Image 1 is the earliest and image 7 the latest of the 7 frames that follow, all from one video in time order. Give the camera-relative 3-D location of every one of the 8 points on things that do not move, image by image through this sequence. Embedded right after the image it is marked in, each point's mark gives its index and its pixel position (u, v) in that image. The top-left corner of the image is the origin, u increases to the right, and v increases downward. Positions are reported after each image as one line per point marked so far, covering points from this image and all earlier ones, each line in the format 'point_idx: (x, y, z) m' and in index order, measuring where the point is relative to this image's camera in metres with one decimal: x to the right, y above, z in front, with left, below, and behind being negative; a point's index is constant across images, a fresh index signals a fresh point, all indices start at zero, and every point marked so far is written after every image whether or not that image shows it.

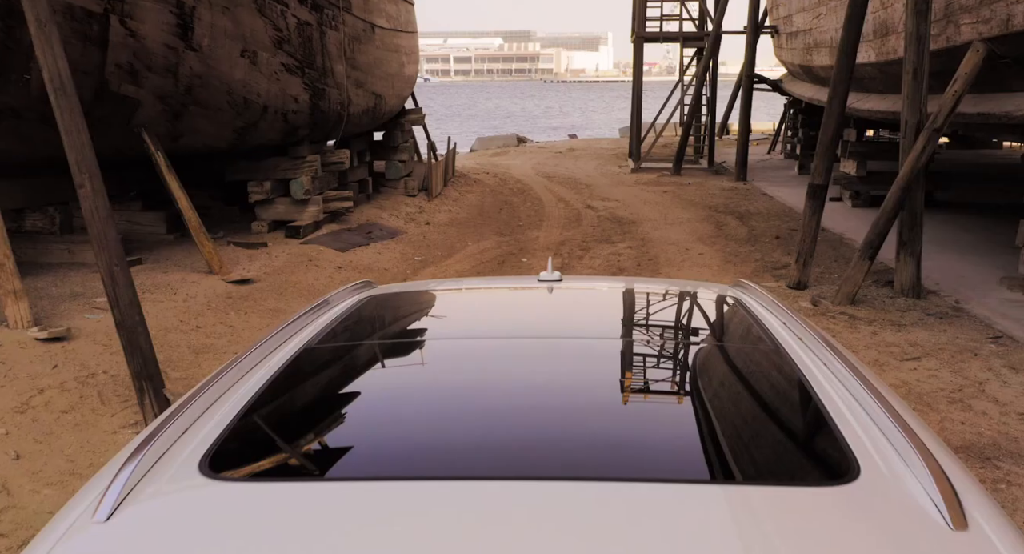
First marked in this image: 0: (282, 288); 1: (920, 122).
0: (-2.0, -0.1, +6.4) m
1: (+3.5, +1.3, +6.3) m
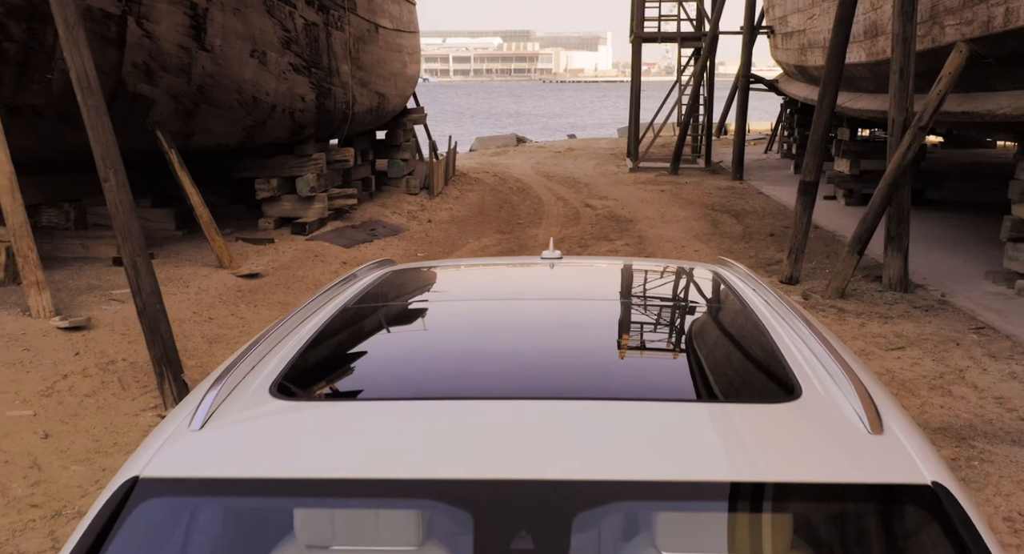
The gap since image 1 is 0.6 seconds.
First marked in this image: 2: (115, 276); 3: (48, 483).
0: (-2.0, 0.0, +6.6) m
1: (+3.5, +1.4, +6.5) m
2: (-3.3, 0.0, +6.1) m
3: (-2.2, -1.0, +3.4) m
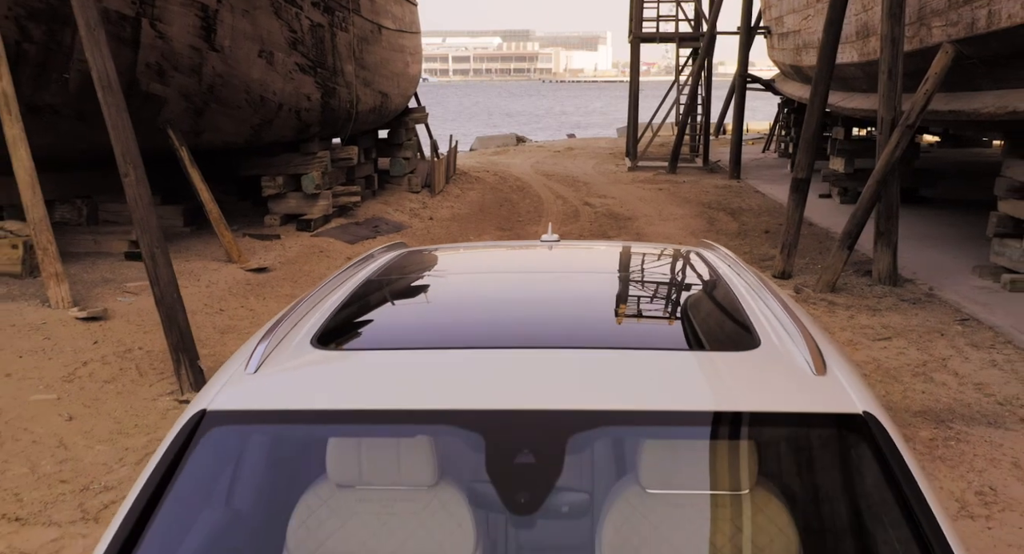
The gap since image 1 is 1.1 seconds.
0: (-2.0, 0.0, +6.8) m
1: (+3.5, +1.4, +6.7) m
2: (-3.3, +0.1, +6.3) m
3: (-2.2, -0.9, +3.6) m
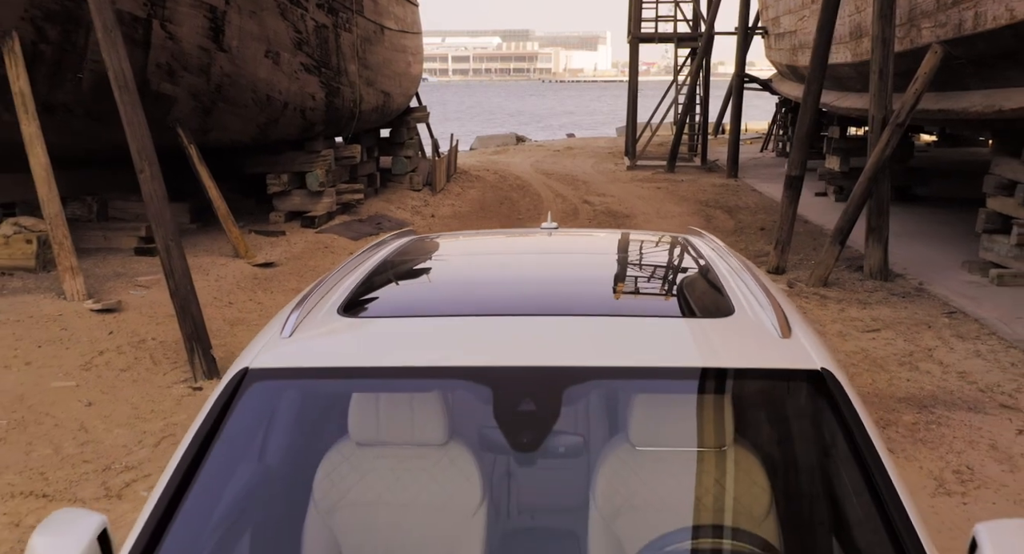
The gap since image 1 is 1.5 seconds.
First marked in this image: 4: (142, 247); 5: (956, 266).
0: (-2.0, +0.1, +7.0) m
1: (+3.5, +1.5, +6.9) m
2: (-3.3, +0.1, +6.5) m
3: (-2.2, -0.9, +3.8) m
4: (-3.5, +0.3, +6.9) m
5: (+4.5, +0.1, +7.5) m
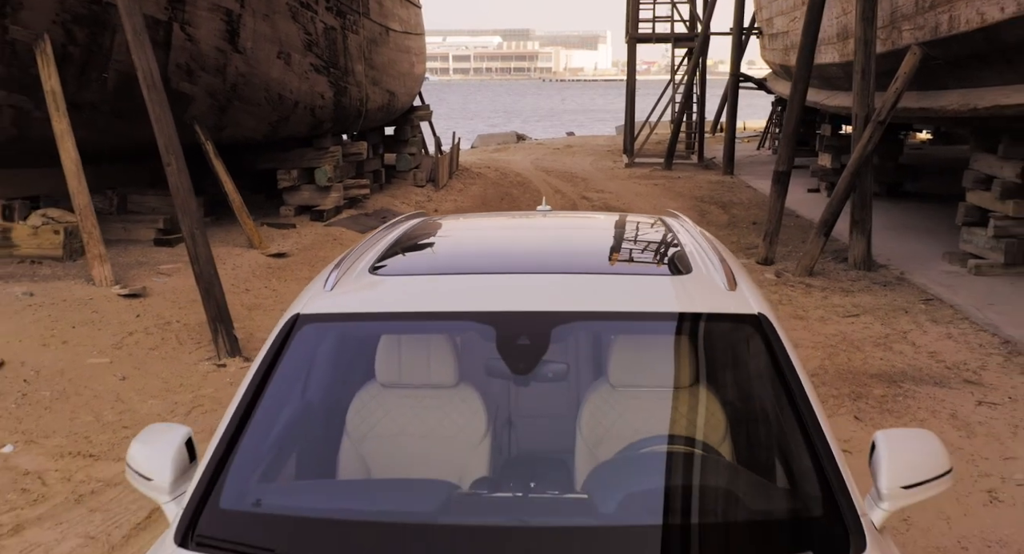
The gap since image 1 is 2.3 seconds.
0: (-2.0, +0.2, +7.3) m
1: (+3.5, +1.6, +7.2) m
2: (-3.3, +0.2, +6.9) m
3: (-2.2, -0.8, +4.2) m
4: (-3.4, +0.4, +7.2) m
5: (+4.5, +0.2, +7.9) m
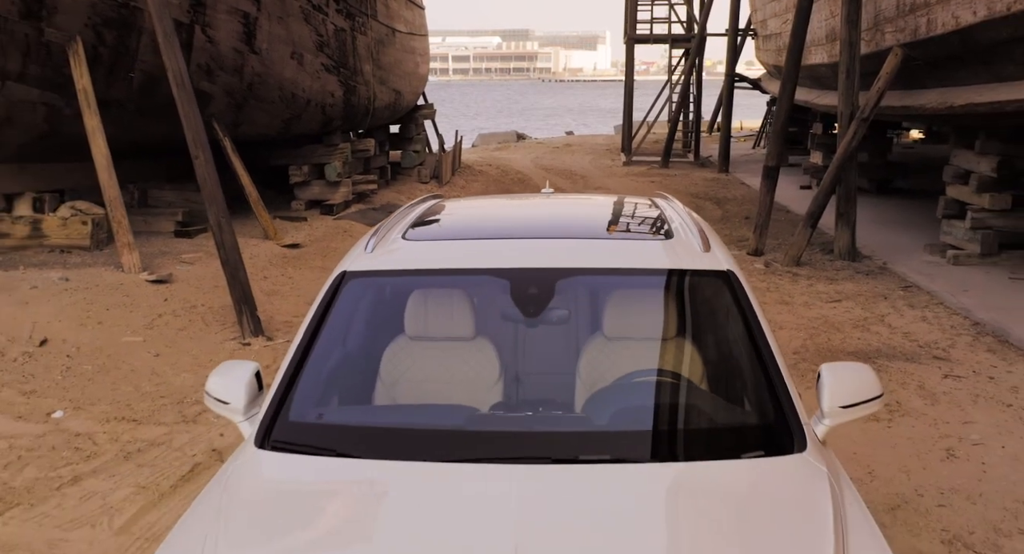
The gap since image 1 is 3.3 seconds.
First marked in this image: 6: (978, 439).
0: (-2.0, +0.3, +7.7) m
1: (+3.5, +1.7, +7.6) m
2: (-3.3, +0.3, +7.2) m
3: (-2.1, -0.7, +4.6) m
4: (-3.4, +0.5, +7.6) m
5: (+4.6, +0.3, +8.3) m
6: (+2.5, -0.9, +3.9) m
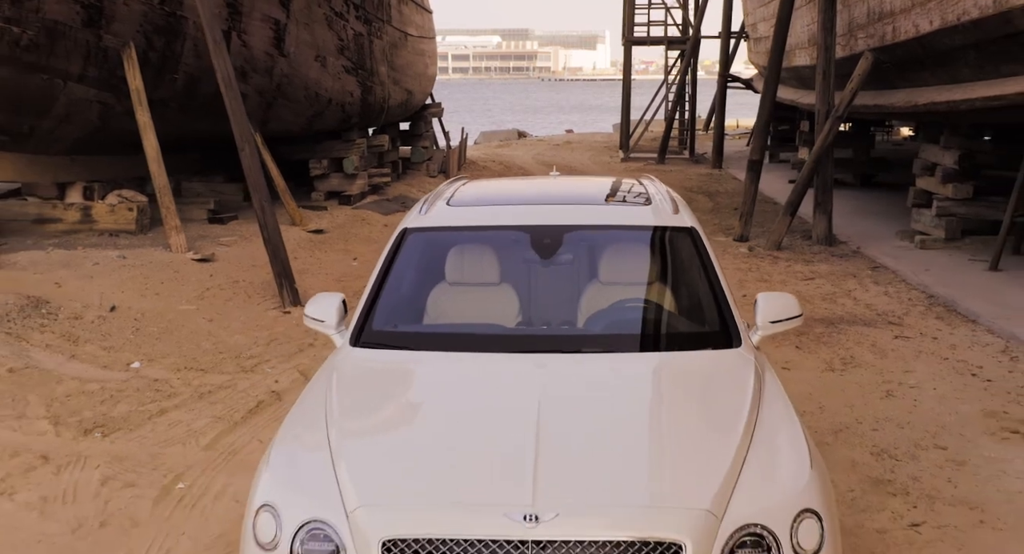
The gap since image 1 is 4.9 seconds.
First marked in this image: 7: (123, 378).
0: (-1.9, +0.5, +8.4) m
1: (+3.6, +1.9, +8.3) m
2: (-3.2, +0.5, +8.0) m
3: (-2.1, -0.5, +5.3) m
4: (-3.4, +0.7, +8.3) m
5: (+4.6, +0.5, +9.0) m
6: (+2.5, -0.7, +4.6) m
7: (-2.5, -0.6, +4.7) m
